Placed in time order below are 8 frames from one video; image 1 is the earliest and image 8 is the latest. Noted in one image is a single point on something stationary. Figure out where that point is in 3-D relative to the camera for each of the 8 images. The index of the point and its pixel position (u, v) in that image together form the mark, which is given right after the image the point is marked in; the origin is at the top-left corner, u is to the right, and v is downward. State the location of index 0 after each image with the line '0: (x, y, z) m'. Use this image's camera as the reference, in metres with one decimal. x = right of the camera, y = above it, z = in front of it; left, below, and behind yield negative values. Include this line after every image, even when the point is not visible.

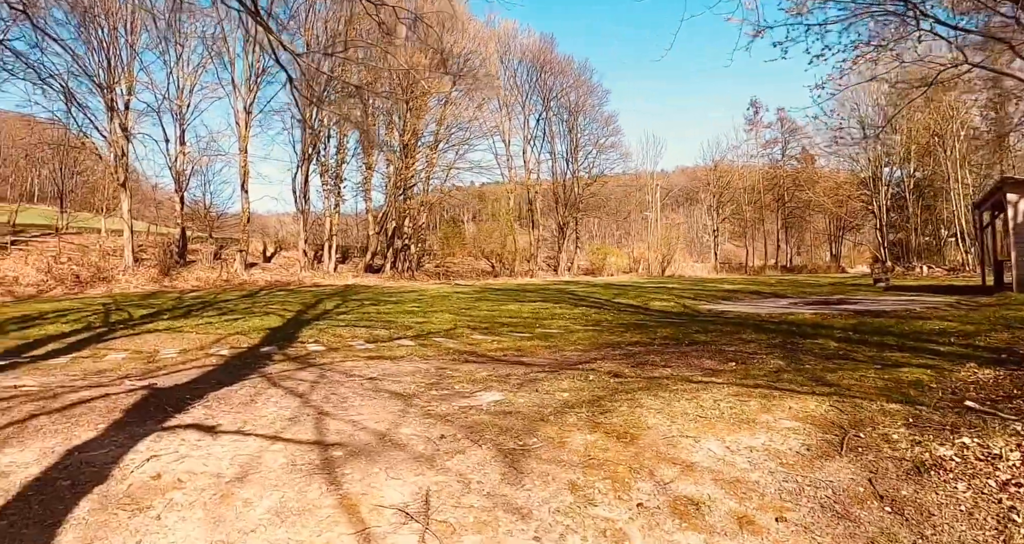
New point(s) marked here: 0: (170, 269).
0: (-9.1, +0.1, +17.1) m
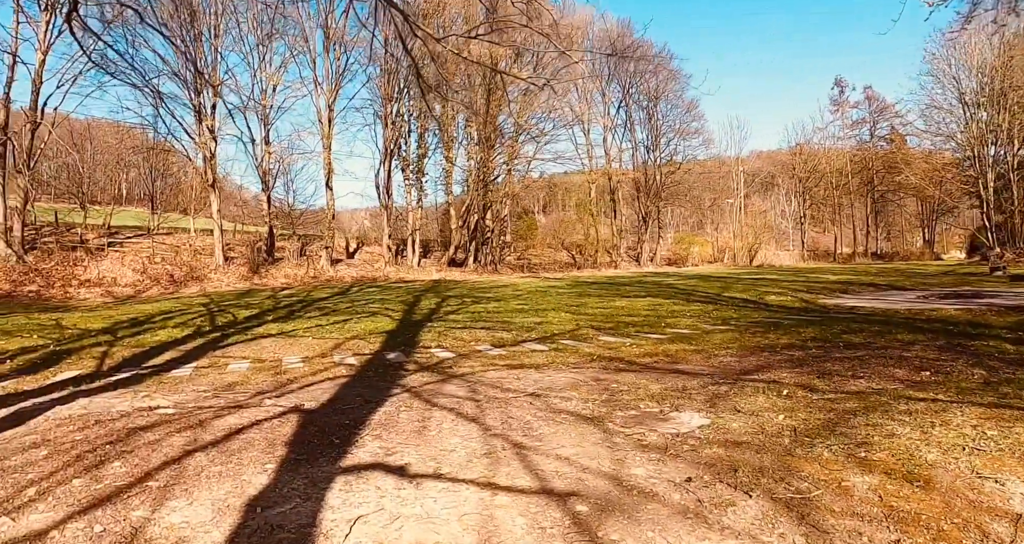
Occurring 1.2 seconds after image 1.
0: (-6.4, +0.2, +16.5) m
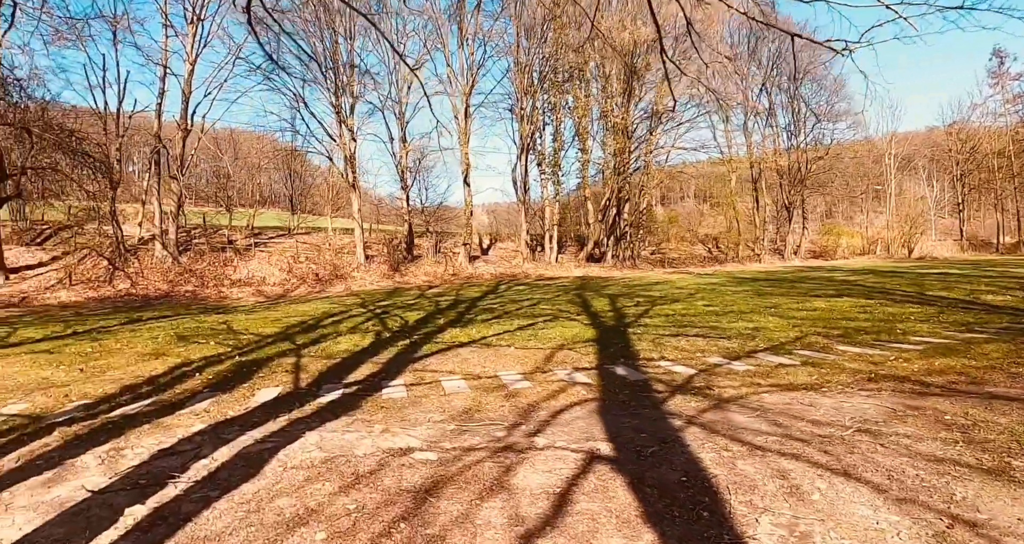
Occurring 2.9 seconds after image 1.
0: (-2.6, +0.2, +15.5) m
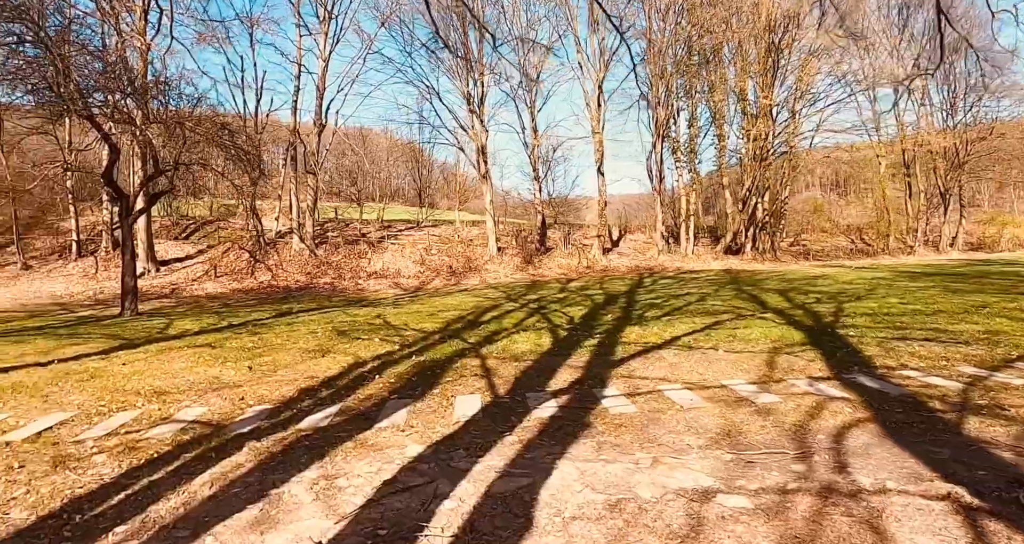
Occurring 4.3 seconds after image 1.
0: (+0.5, +0.3, +14.6) m
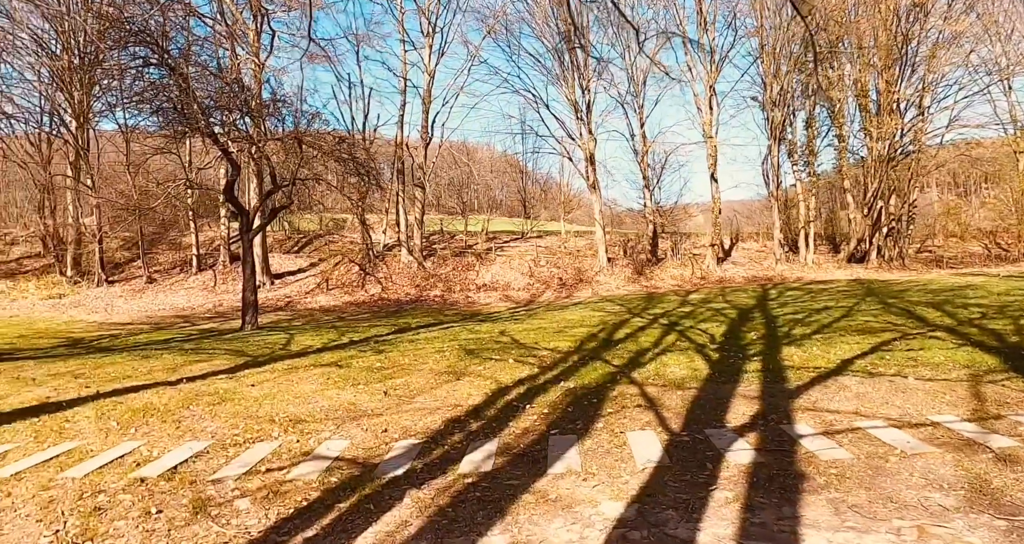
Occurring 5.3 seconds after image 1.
0: (+2.8, +0.1, +13.8) m
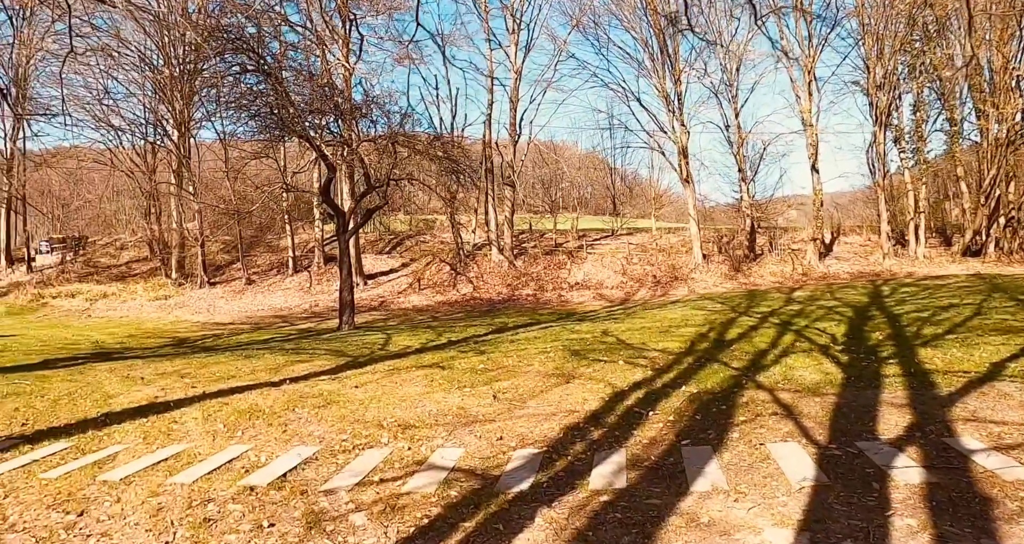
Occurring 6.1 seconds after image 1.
0: (+4.6, +0.1, +12.9) m
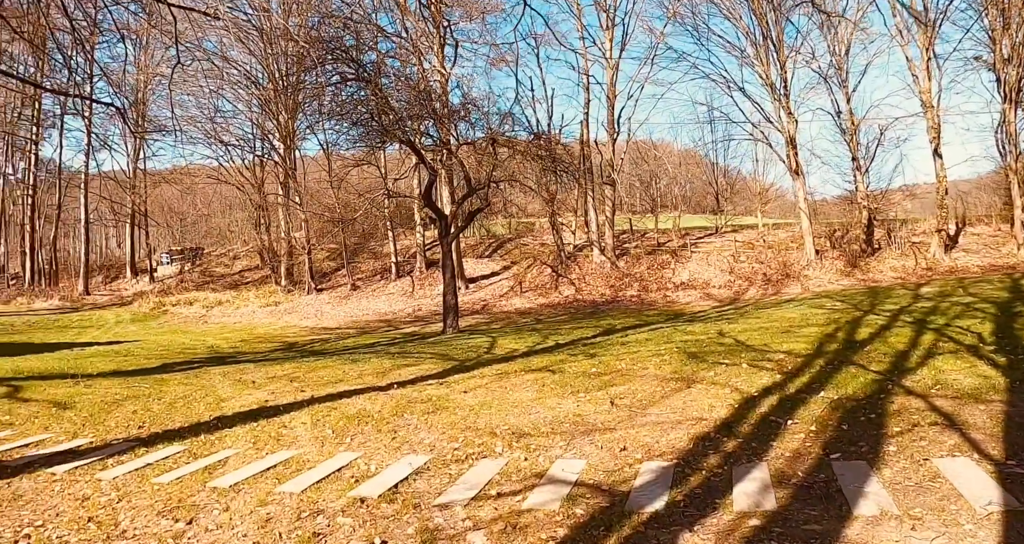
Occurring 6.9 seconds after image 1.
0: (+6.5, +0.2, +11.9) m
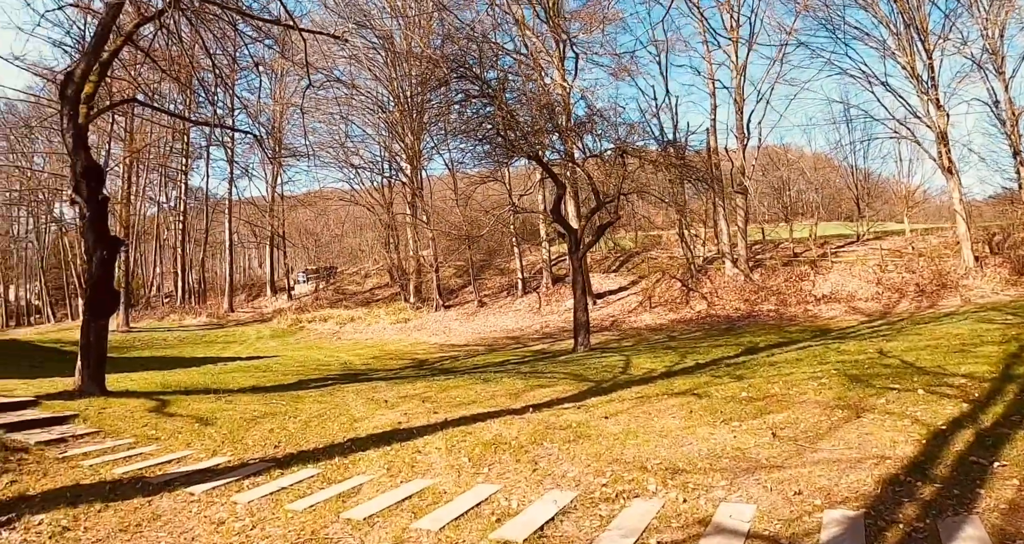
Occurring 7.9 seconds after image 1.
0: (+8.6, +0.1, +10.3) m
